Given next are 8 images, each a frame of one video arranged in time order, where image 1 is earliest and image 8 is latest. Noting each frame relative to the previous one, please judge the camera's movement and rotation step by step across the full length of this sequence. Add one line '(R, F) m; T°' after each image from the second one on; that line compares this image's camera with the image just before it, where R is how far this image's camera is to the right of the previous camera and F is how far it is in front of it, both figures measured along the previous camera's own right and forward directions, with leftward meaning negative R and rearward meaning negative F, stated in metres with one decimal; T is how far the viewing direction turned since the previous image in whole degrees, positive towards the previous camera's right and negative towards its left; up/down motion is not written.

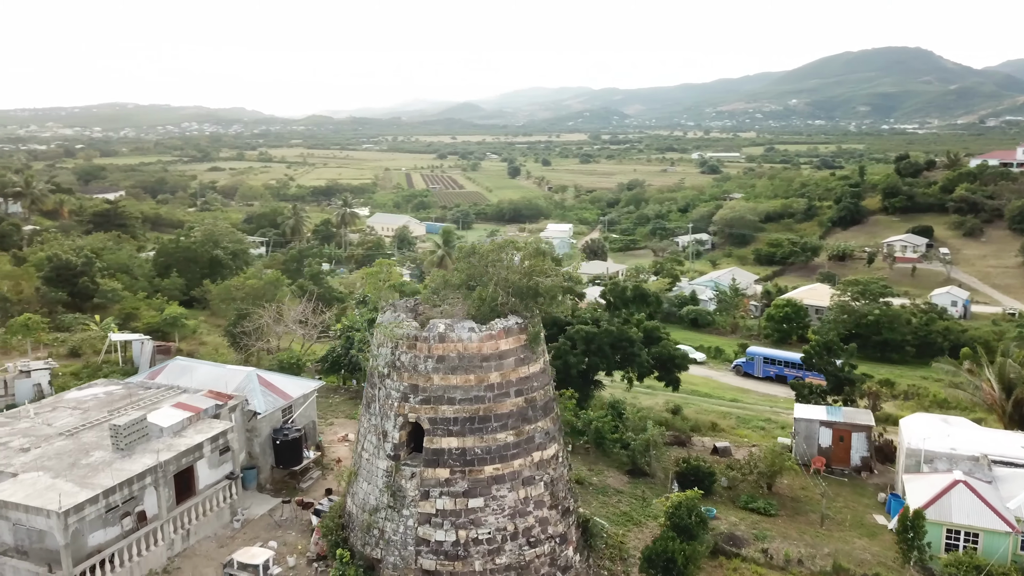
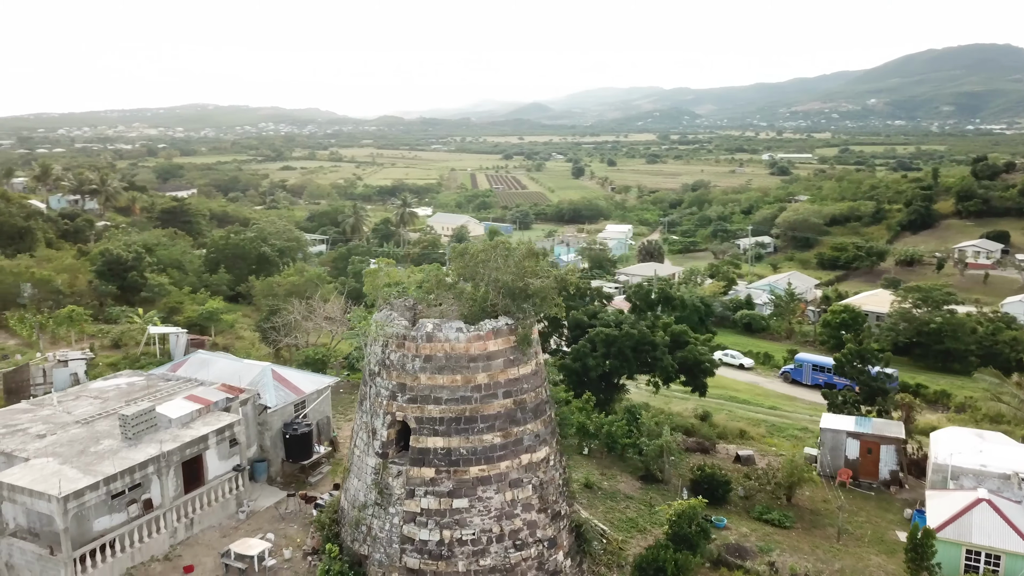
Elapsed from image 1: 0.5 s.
(+1.1, +0.1) m; -5°
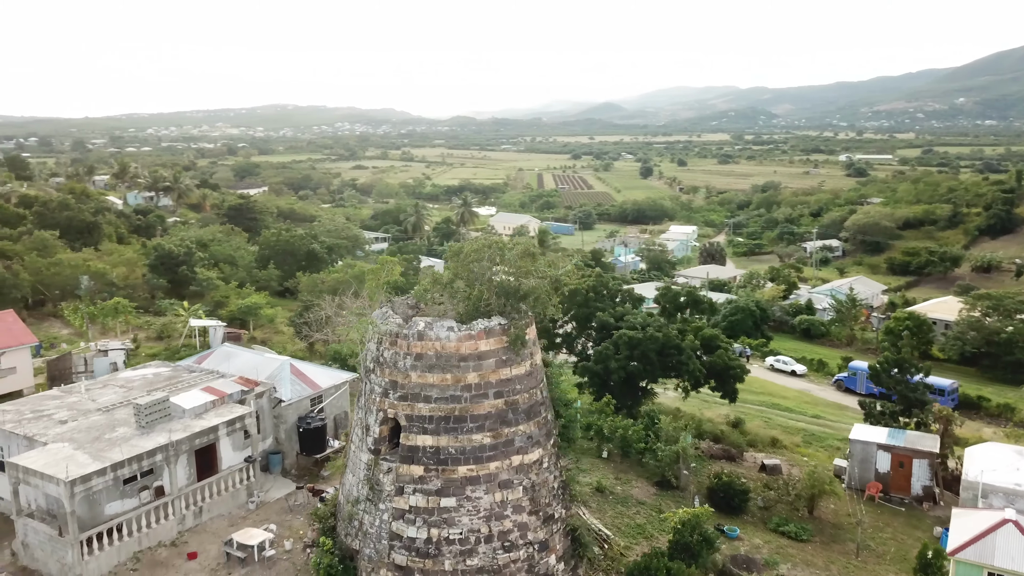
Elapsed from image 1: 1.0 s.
(+1.1, +0.1) m; -5°
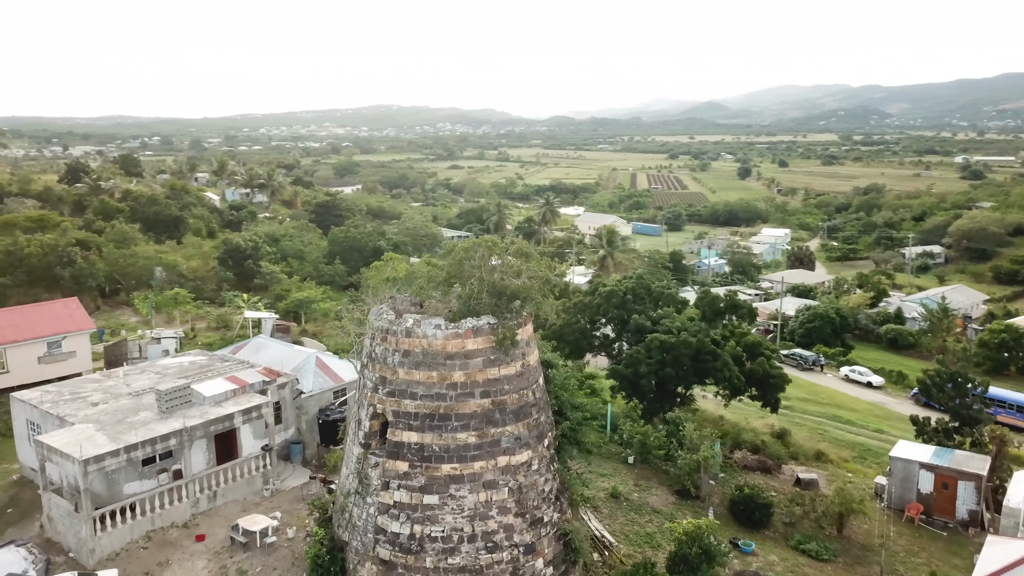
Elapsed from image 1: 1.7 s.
(+1.6, +0.2) m; -7°
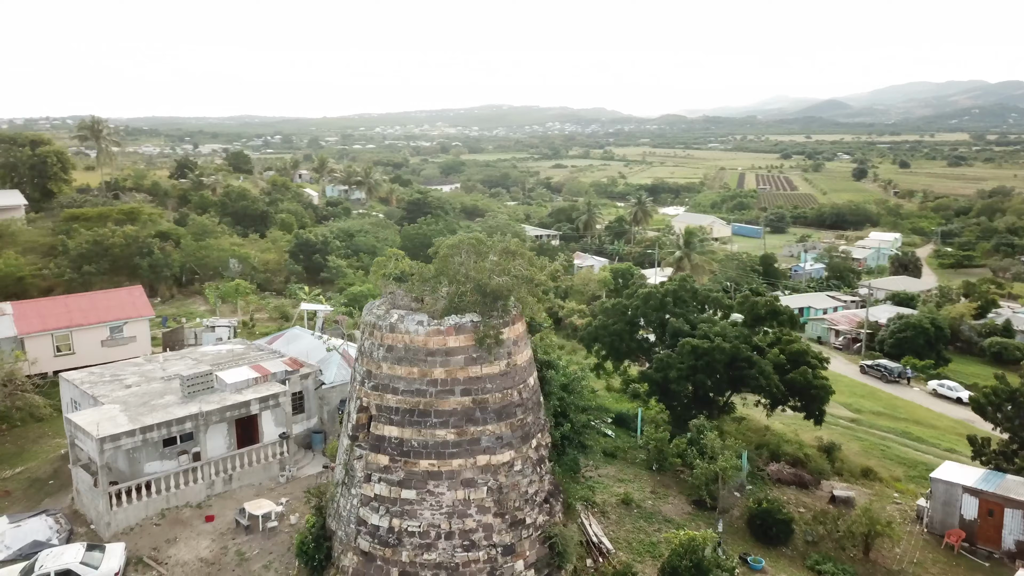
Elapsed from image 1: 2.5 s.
(+1.8, +0.2) m; -7°
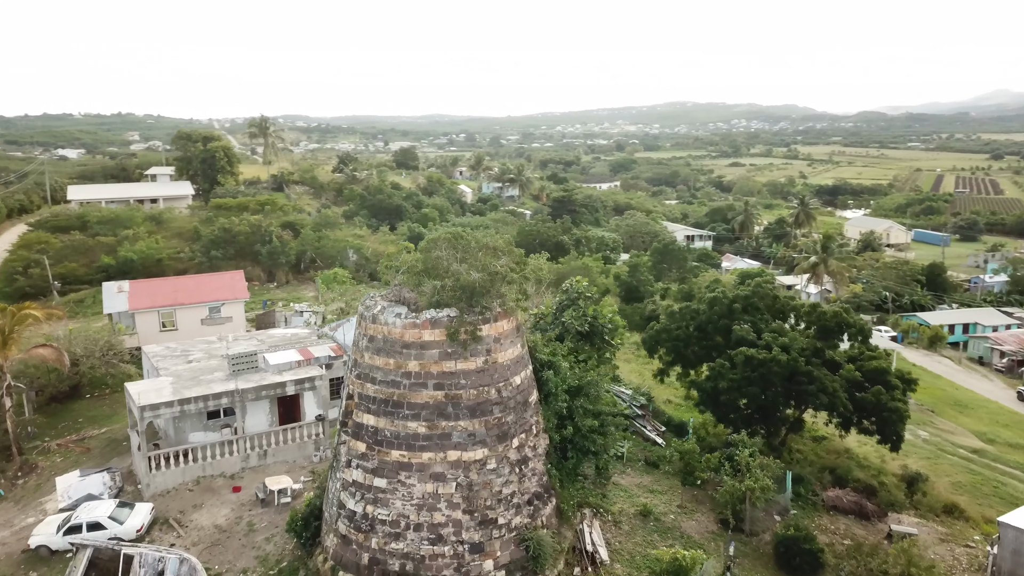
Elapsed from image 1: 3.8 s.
(+2.9, +0.5) m; -12°
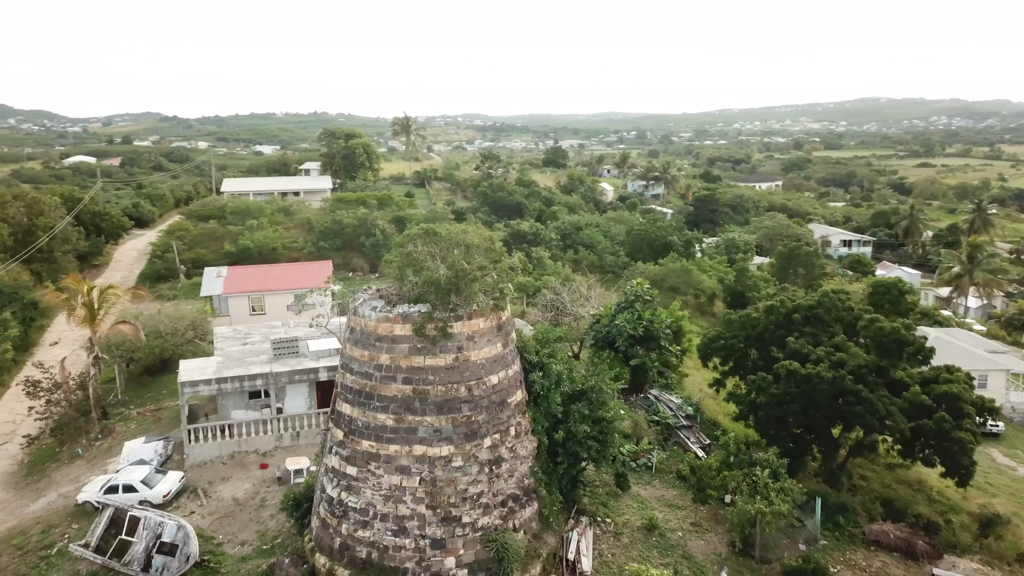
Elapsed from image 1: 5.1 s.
(+2.9, +0.4) m; -12°
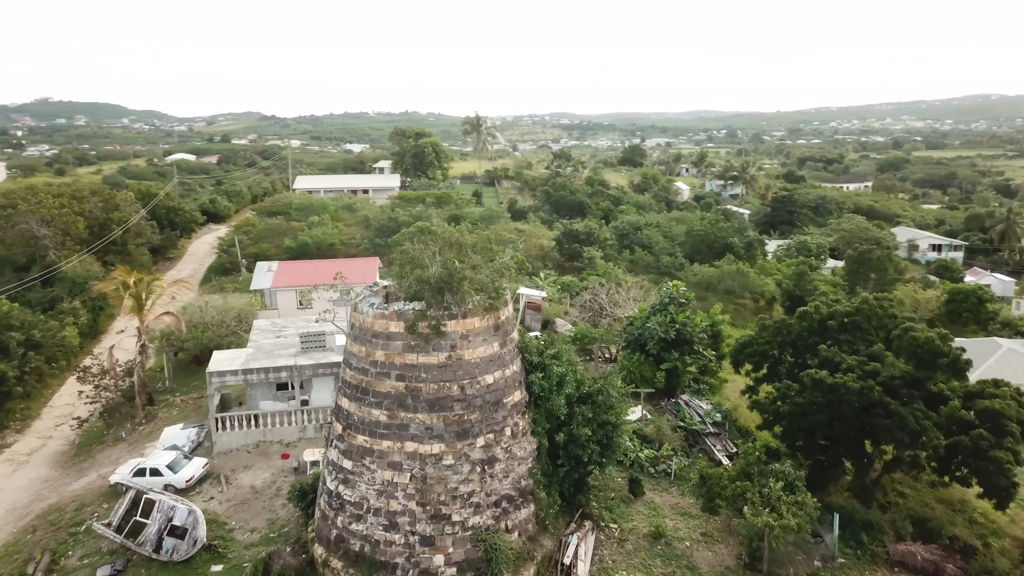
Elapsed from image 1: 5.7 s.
(+1.3, +0.1) m; -6°
